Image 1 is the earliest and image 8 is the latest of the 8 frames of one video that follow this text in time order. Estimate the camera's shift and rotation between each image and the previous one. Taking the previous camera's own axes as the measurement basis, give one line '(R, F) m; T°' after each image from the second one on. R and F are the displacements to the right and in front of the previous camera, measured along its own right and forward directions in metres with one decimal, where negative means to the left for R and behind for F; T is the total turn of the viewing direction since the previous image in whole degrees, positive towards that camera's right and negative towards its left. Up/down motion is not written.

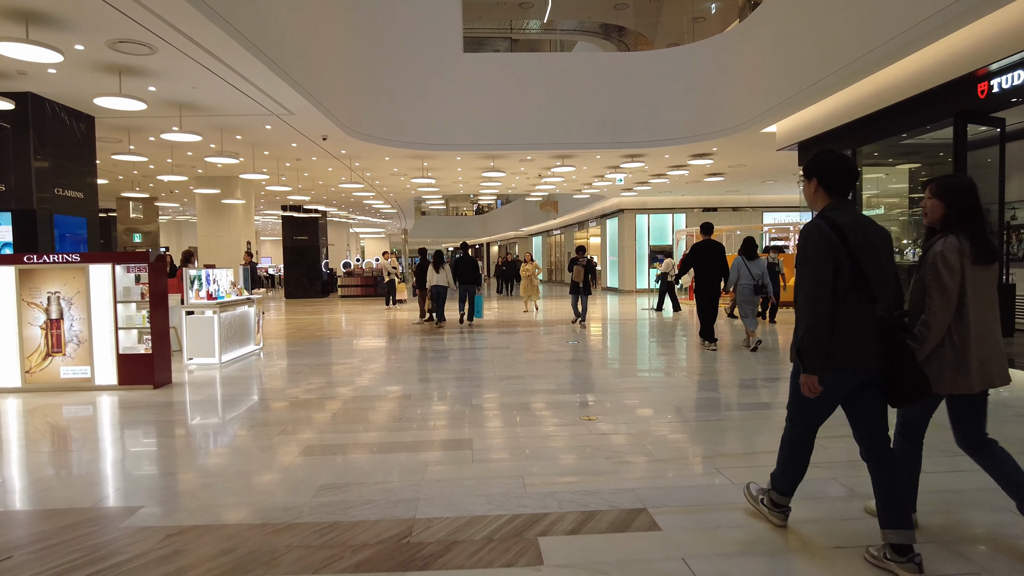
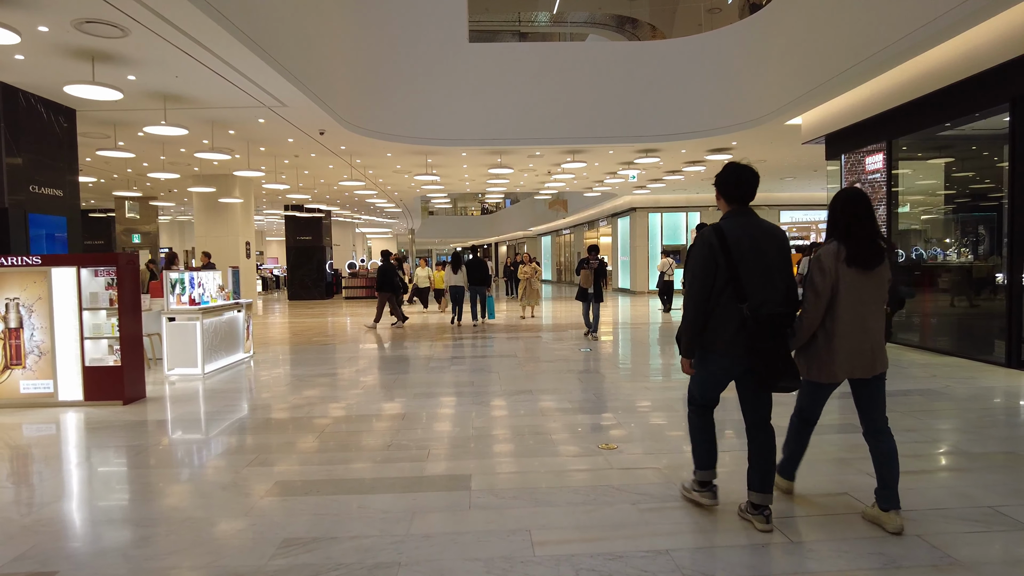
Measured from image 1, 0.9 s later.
(0.0, +0.7) m; -1°
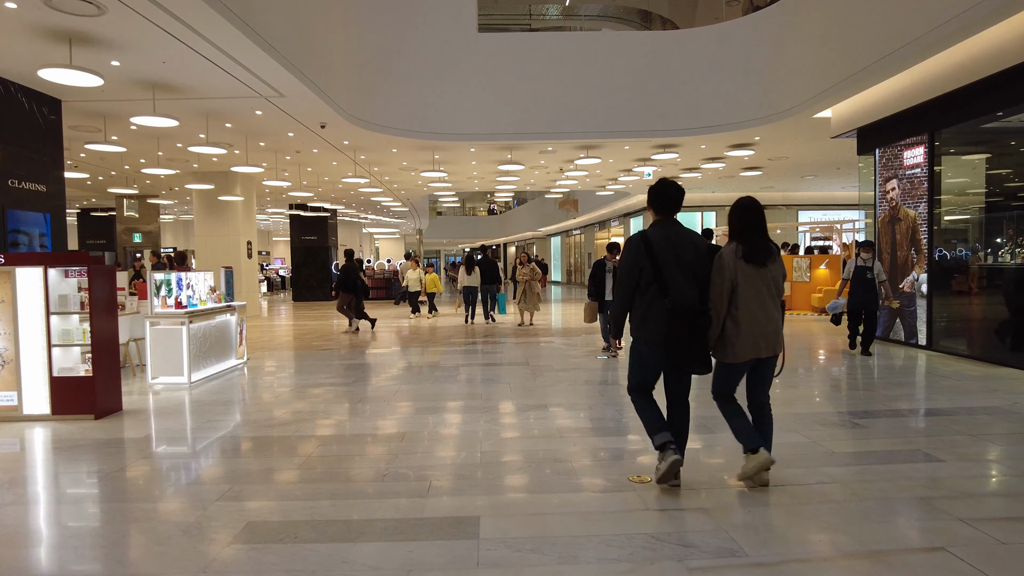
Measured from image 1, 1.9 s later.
(0.0, +0.6) m; -1°
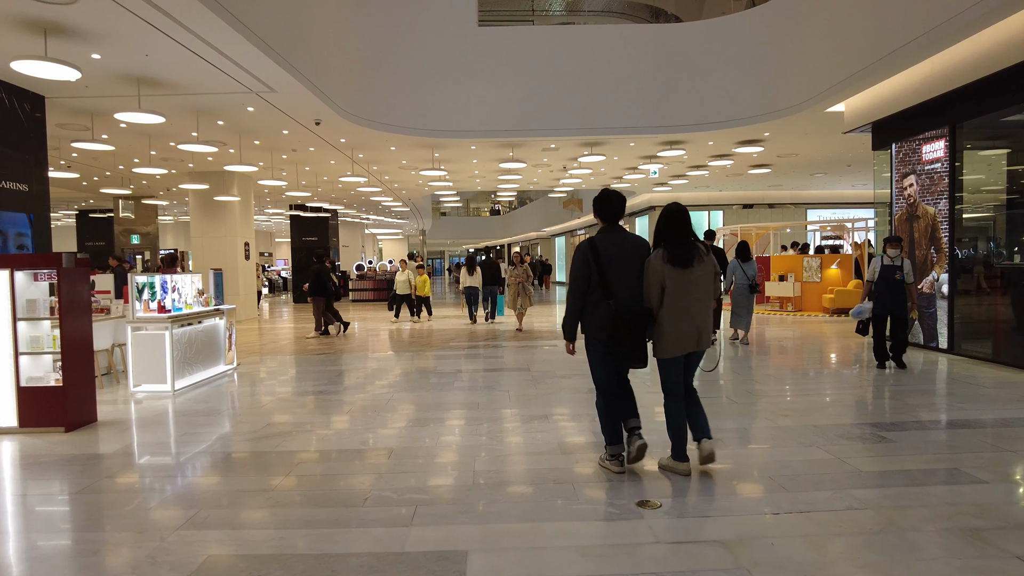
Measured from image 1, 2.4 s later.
(+0.1, +0.4) m; 0°
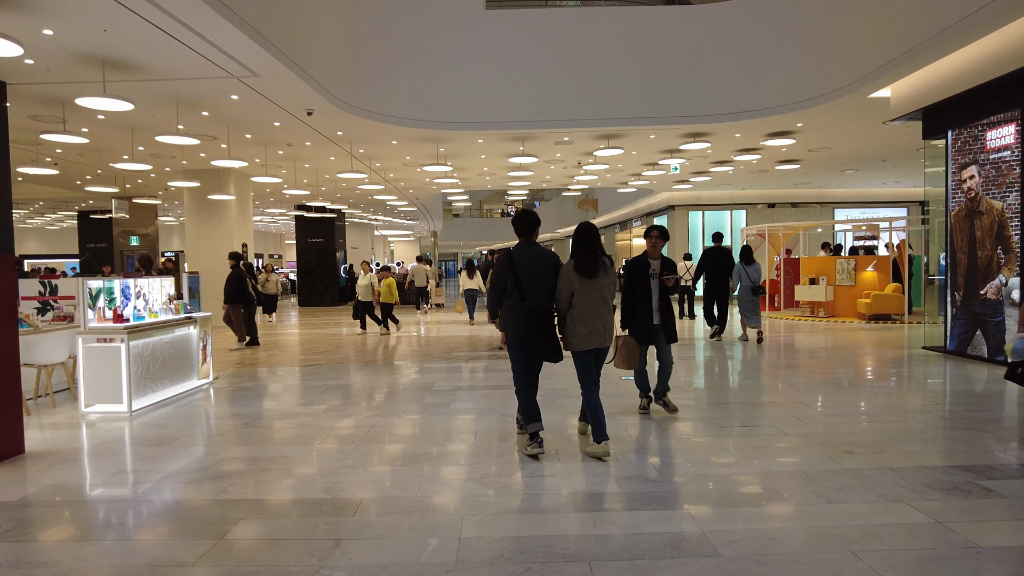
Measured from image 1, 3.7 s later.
(+0.1, +0.9) m; -1°
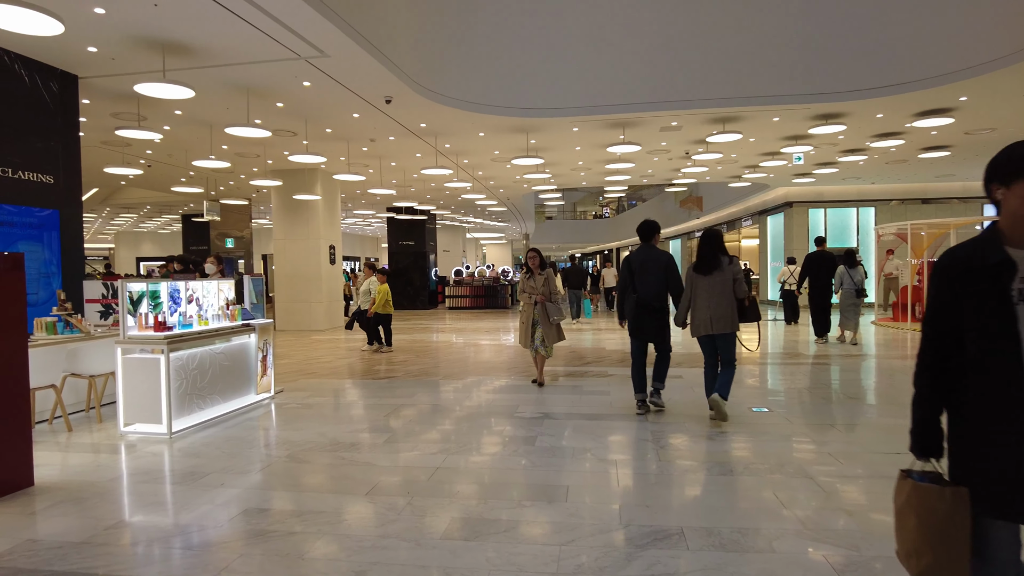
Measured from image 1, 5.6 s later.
(-0.1, +1.2) m; -8°
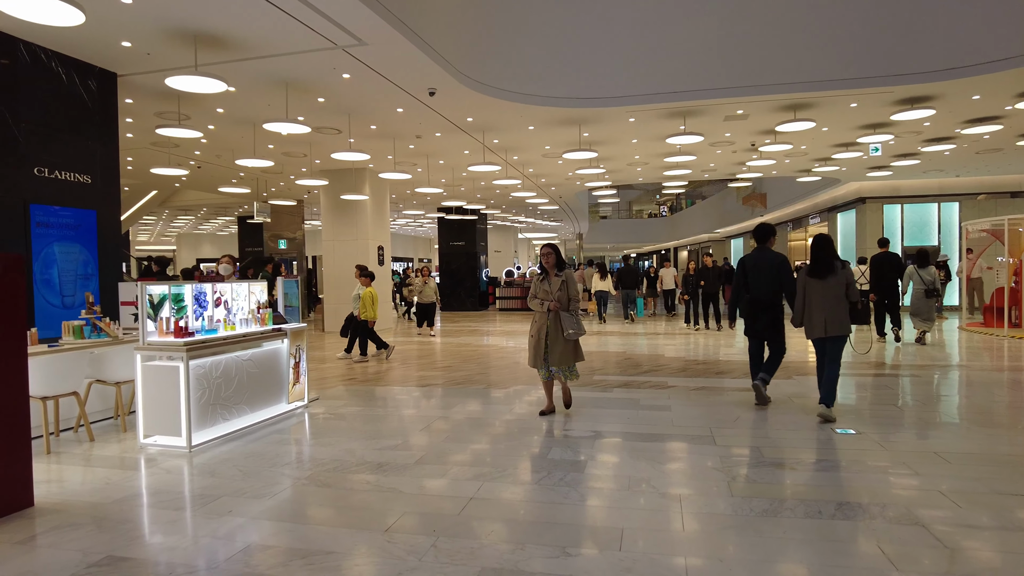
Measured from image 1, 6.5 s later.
(+0.1, +0.6) m; -5°
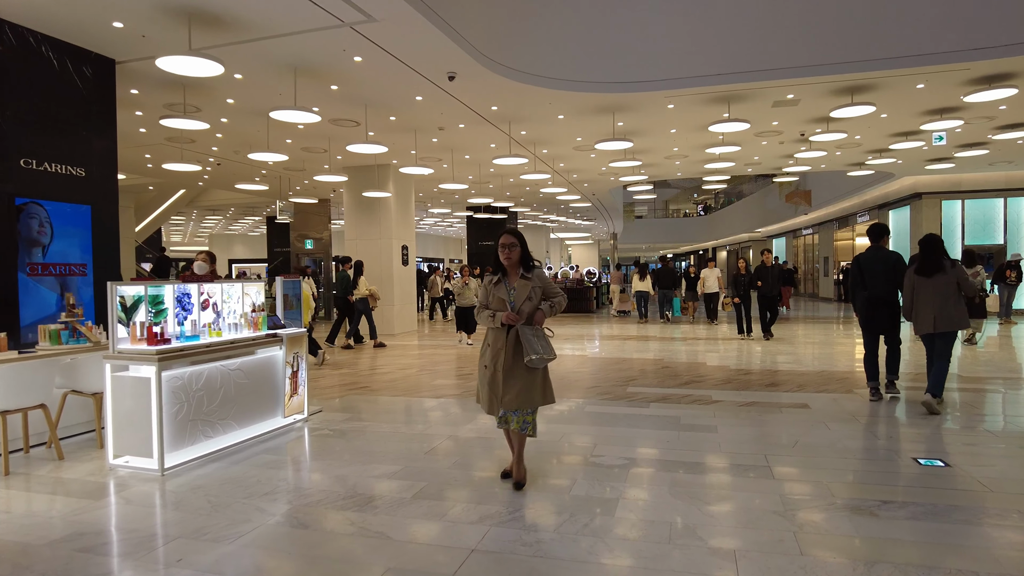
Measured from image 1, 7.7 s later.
(+0.1, +0.7) m; -3°
